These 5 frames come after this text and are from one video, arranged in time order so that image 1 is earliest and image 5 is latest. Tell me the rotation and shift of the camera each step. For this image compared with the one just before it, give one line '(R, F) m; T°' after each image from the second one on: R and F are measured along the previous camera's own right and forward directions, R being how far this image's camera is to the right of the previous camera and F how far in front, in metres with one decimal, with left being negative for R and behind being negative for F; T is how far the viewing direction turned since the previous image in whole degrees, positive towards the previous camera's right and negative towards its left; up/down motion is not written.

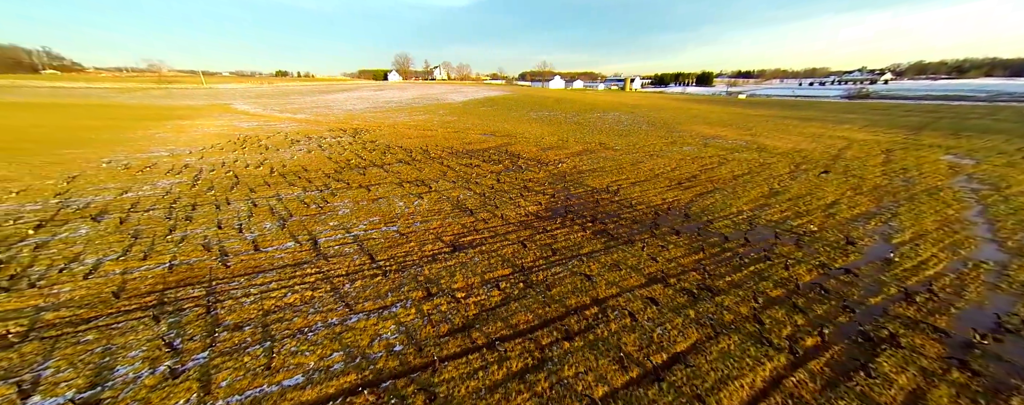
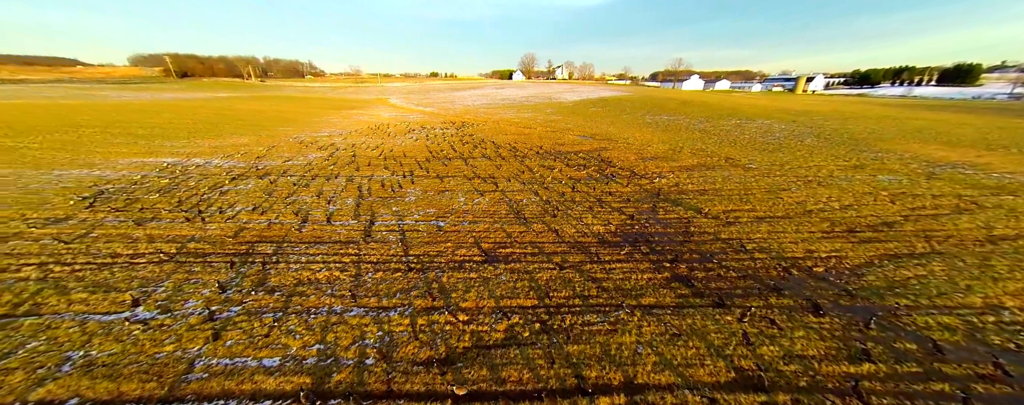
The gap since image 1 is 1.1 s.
(+1.1, +1.3) m; -21°
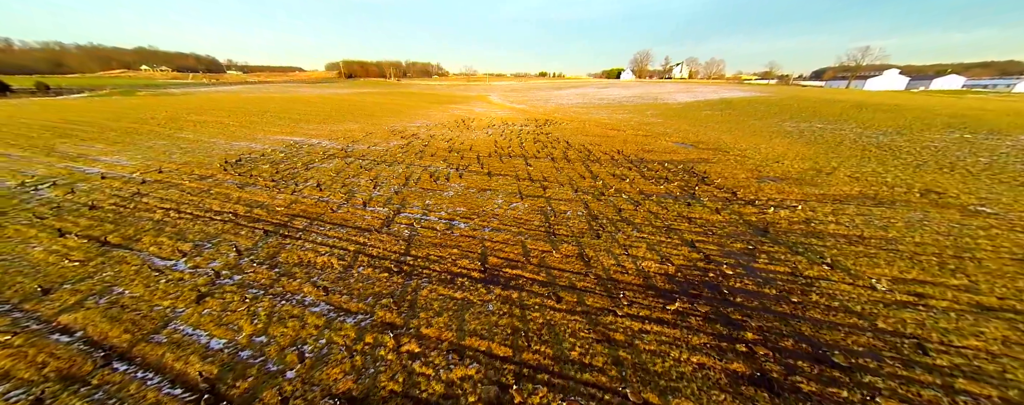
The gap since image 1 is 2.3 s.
(+1.3, +1.4) m; -19°
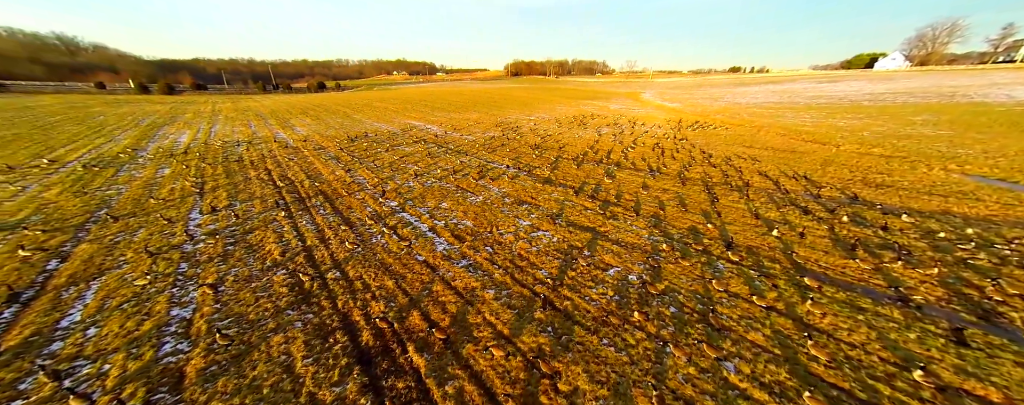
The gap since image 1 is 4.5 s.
(+2.0, +3.0) m; -28°
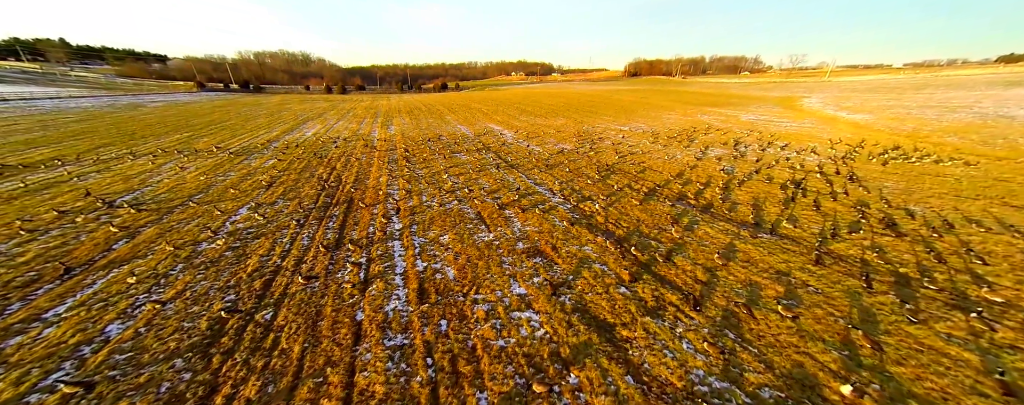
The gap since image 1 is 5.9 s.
(+1.4, +1.8) m; -20°
